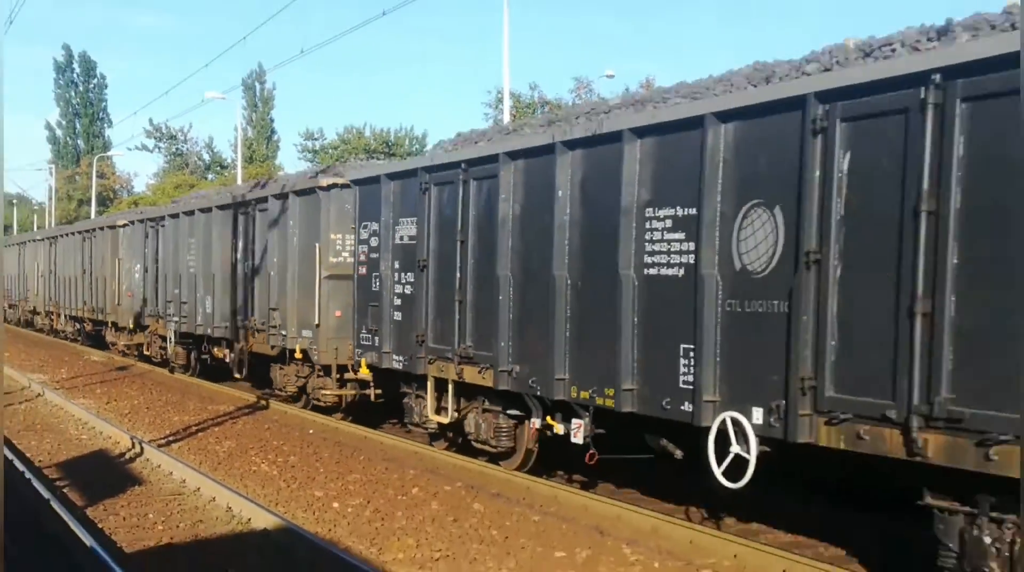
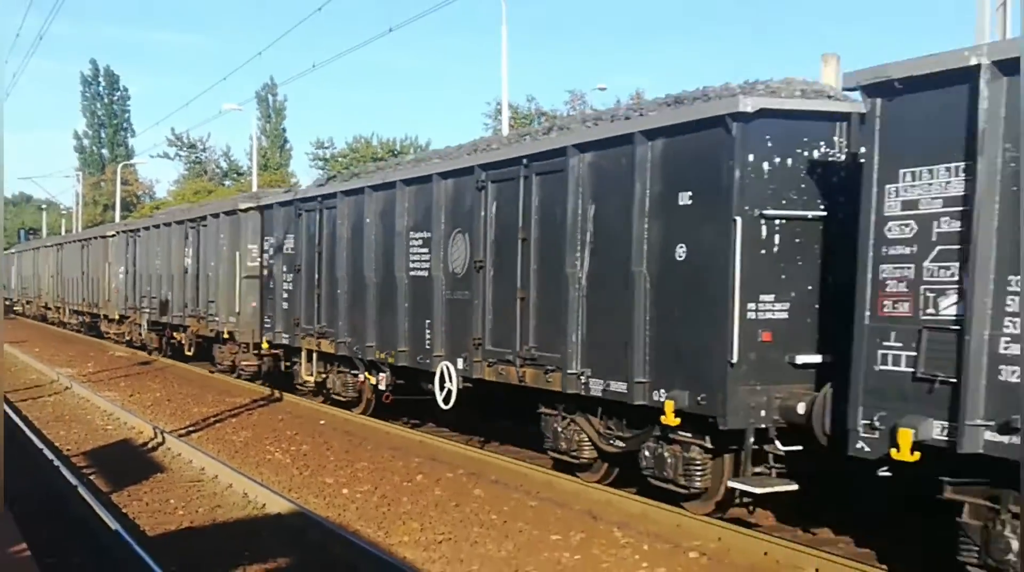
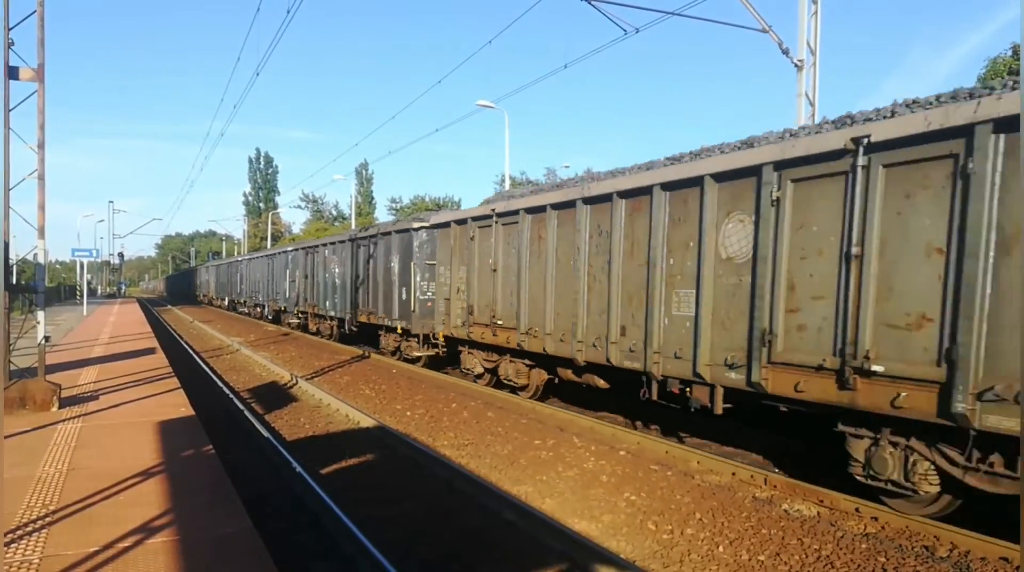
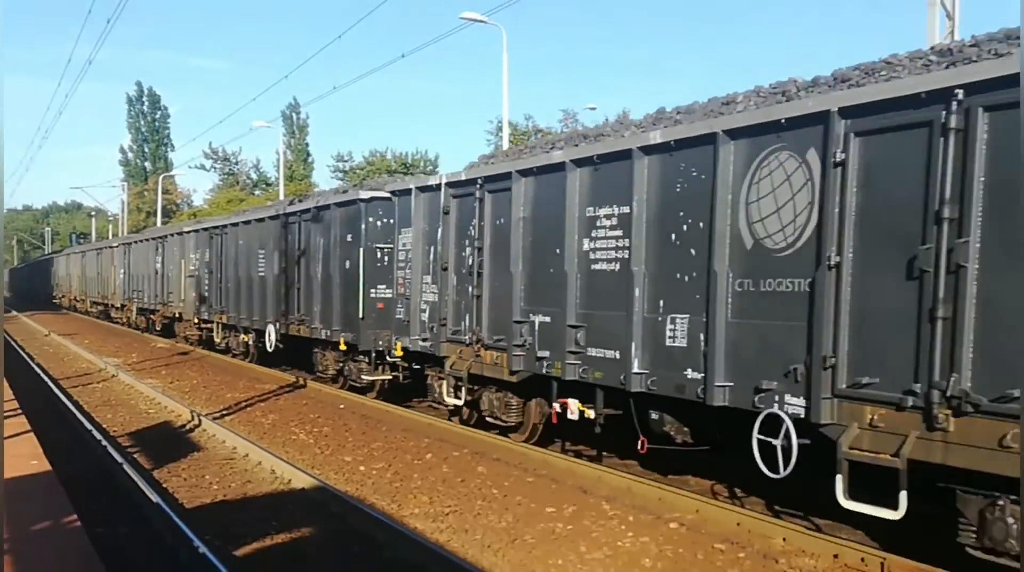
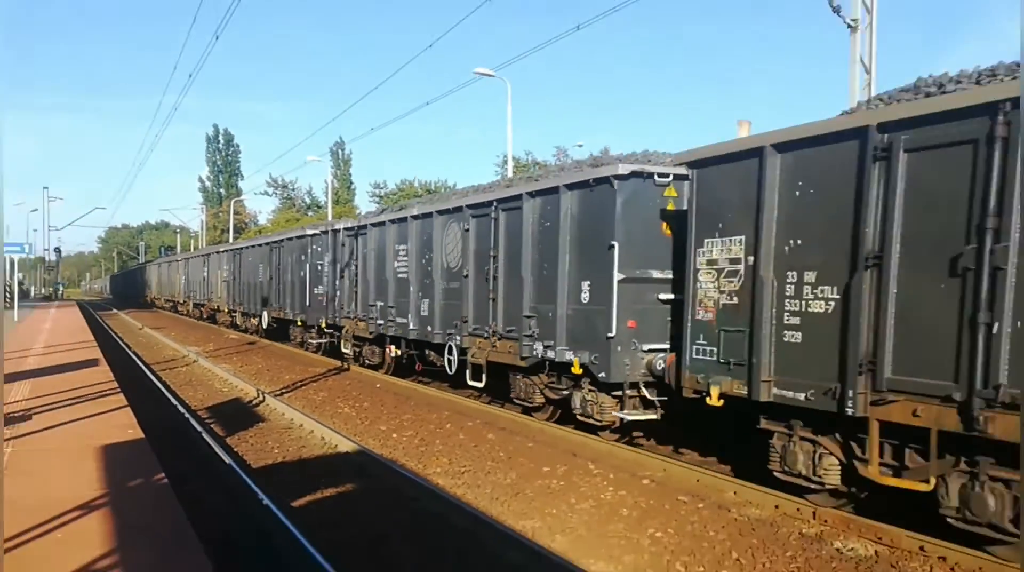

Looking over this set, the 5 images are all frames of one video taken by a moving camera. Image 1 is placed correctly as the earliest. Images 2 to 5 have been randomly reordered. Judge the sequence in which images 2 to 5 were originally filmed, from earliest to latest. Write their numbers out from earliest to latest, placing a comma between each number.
2, 4, 5, 3
